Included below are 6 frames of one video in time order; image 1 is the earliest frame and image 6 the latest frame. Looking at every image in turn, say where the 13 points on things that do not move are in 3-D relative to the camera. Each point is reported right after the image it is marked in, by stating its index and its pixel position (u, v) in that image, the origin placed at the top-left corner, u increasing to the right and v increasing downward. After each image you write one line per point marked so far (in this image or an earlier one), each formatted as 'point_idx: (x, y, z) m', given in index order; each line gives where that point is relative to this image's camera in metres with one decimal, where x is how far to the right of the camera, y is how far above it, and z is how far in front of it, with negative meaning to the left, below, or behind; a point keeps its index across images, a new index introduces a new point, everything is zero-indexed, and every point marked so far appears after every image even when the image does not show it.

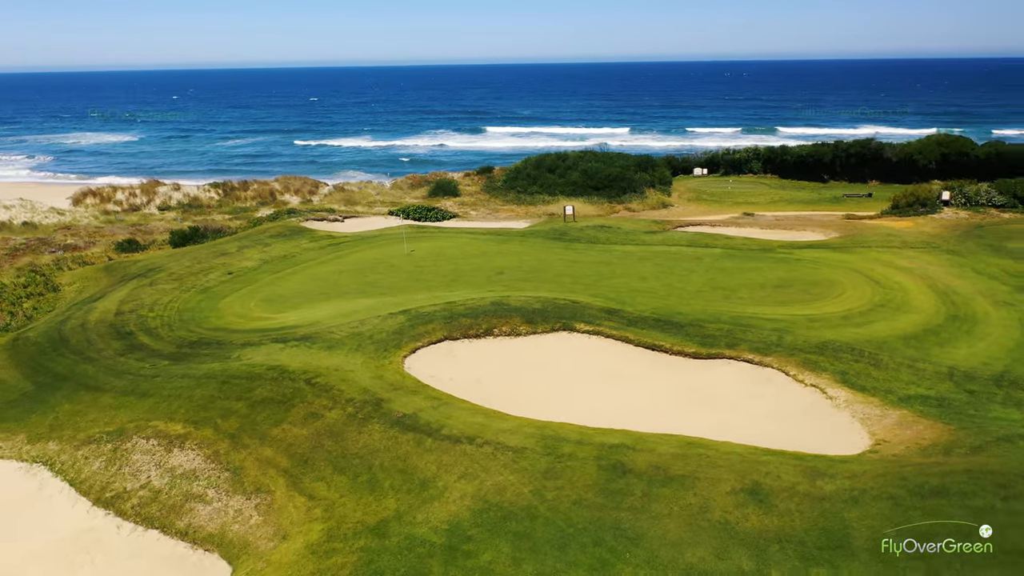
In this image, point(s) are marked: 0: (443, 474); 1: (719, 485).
0: (-0.9, -2.6, +11.6) m
1: (+2.8, -2.6, +10.9) m
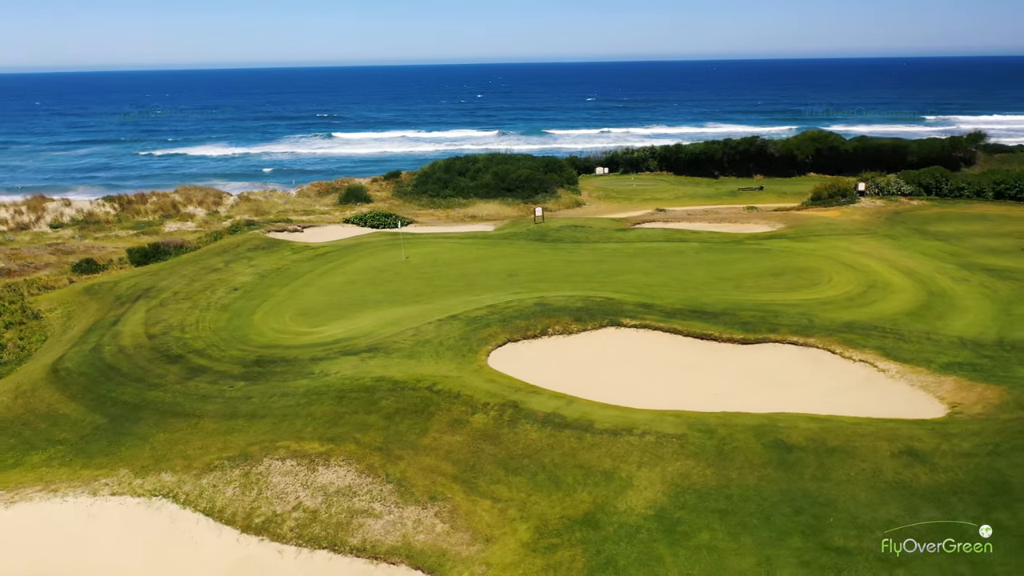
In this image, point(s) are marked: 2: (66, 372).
0: (+1.7, -2.6, +12.2) m
1: (+5.4, -2.4, +12.1) m
2: (-8.7, -1.7, +16.4) m
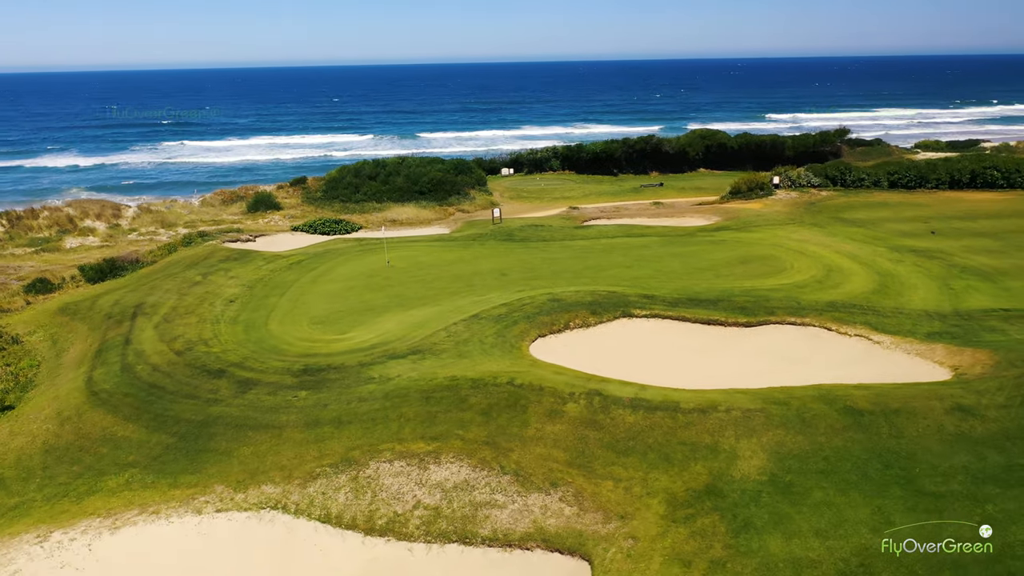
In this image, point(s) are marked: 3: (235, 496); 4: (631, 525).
0: (+3.4, -2.4, +13.3) m
1: (+7.0, -2.0, +13.8) m
2: (-7.6, -2.0, +15.7) m
3: (-4.3, -3.3, +13.1) m
4: (+1.7, -3.4, +11.9) m
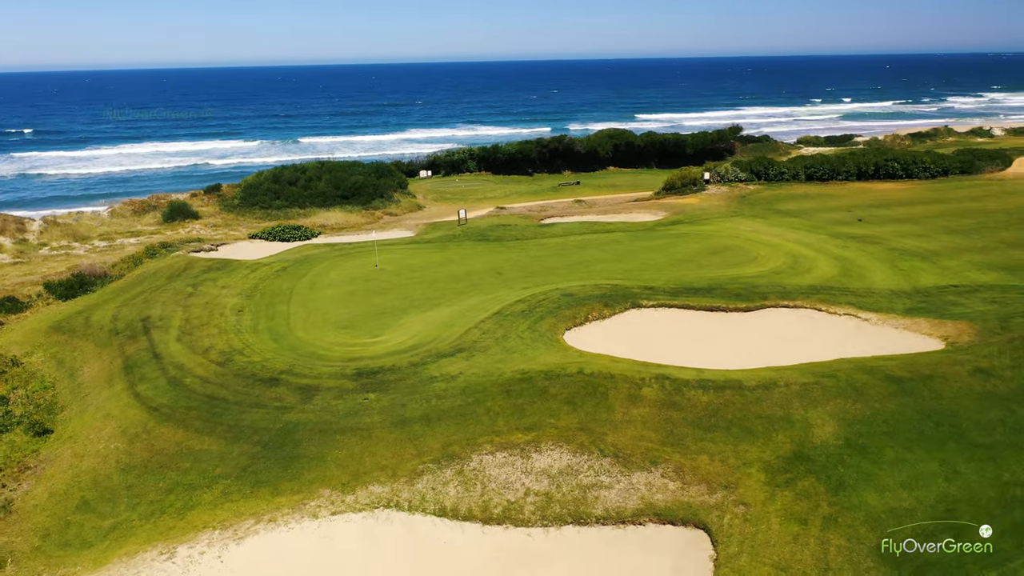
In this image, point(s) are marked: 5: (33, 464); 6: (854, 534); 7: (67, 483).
0: (+4.9, -2.1, +14.5) m
1: (+8.4, -1.6, +15.6) m
2: (-6.3, -2.2, +15.3) m
3: (-2.6, -3.3, +13.2) m
4: (+3.5, -3.2, +12.9) m
5: (-8.1, -3.0, +14.2) m
6: (+4.8, -3.5, +11.9) m
7: (-7.2, -3.2, +13.6) m
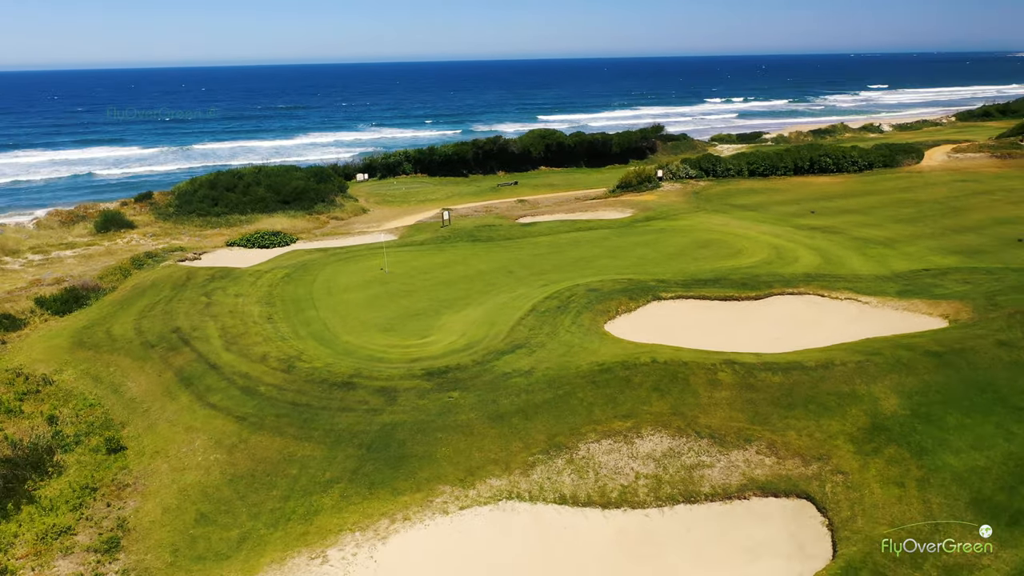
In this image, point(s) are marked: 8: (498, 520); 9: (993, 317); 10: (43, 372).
0: (+6.5, -1.9, +15.8) m
1: (+9.9, -1.2, +17.3) m
2: (-4.7, -2.4, +15.1) m
3: (-0.7, -3.3, +13.5) m
4: (+5.4, -3.0, +14.0) m
5: (-6.3, -3.2, +13.8) m
6: (+6.9, -3.2, +13.1) m
7: (-5.3, -3.3, +13.3) m
8: (-0.2, -3.7, +13.1) m
9: (+11.4, -0.7, +19.9) m
10: (-10.5, -1.9, +18.5) m
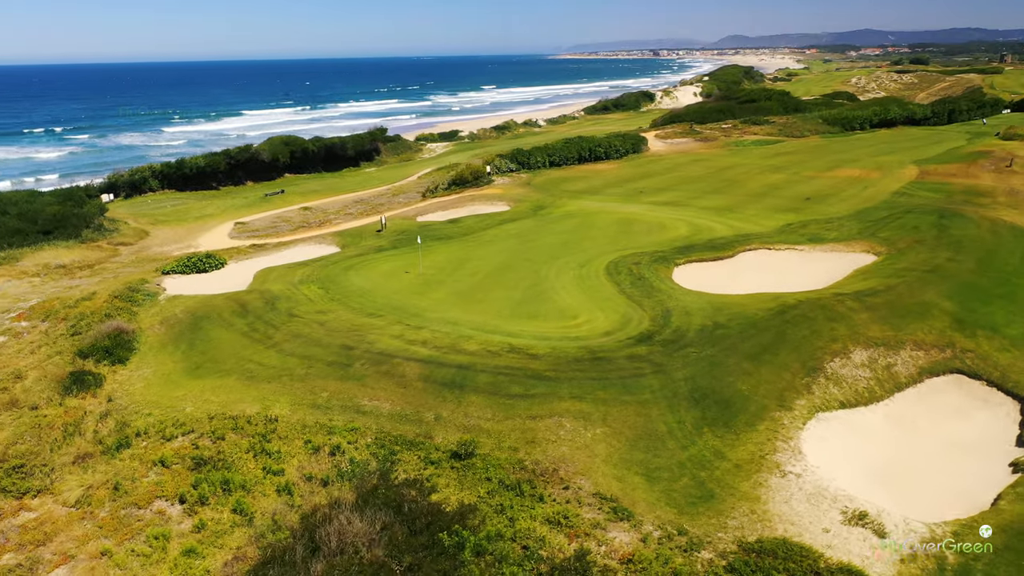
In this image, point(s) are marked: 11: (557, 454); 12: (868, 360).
0: (+10.9, -0.2, +22.1) m
1: (+13.0, +0.8, +25.0) m
2: (+1.3, -2.1, +16.4) m
3: (+5.7, -2.5, +16.8) m
4: (+10.8, -1.4, +20.1) m
5: (+0.7, -3.1, +14.5) m
6: (+12.5, -1.5, +20.0) m
7: (+1.7, -3.1, +14.6) m
8: (+6.4, -2.8, +16.7) m
9: (+13.2, +1.4, +28.0) m
10: (-5.3, -2.5, +16.8) m
11: (+0.8, -3.0, +14.8) m
12: (+8.1, -1.7, +19.0) m
